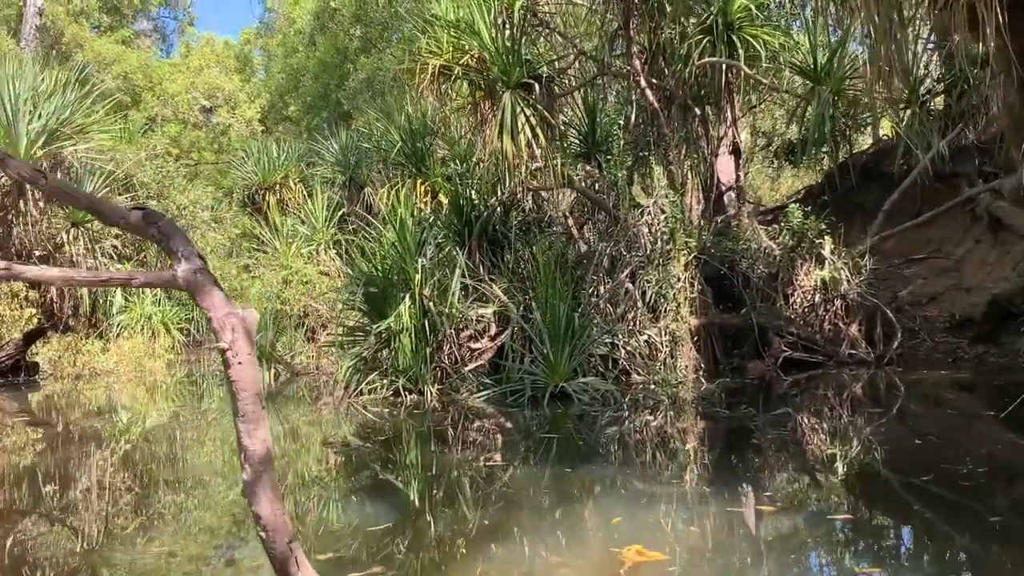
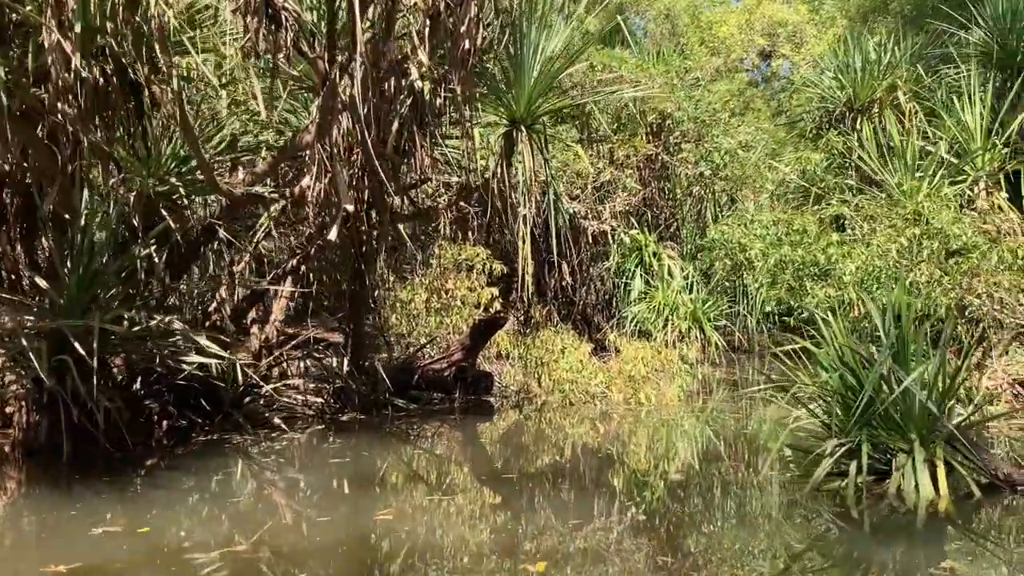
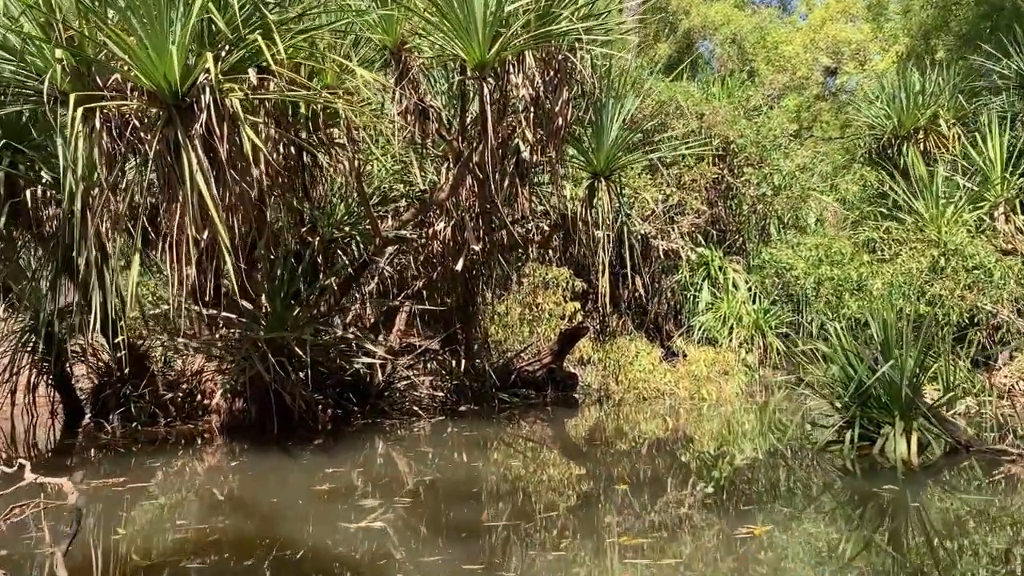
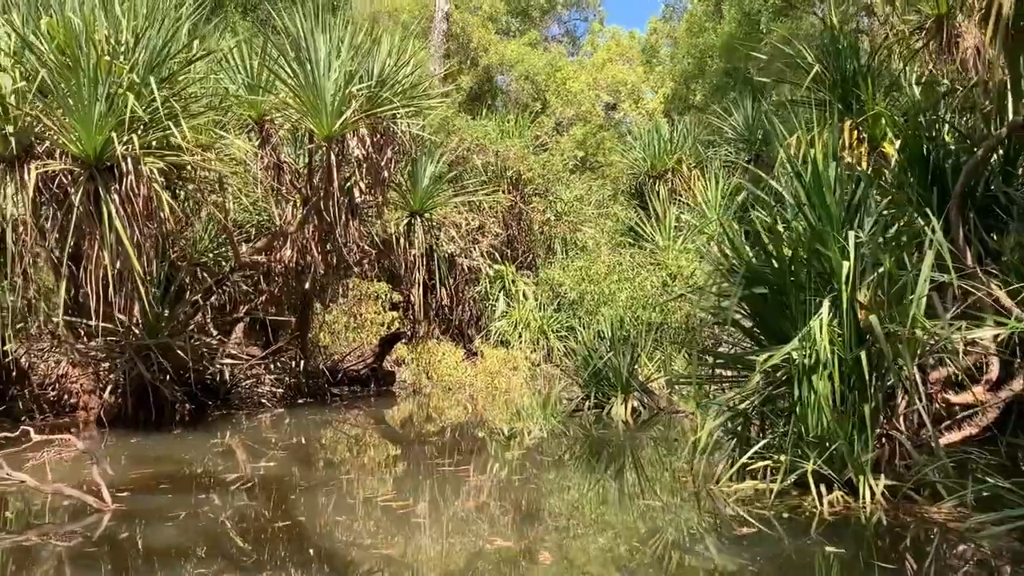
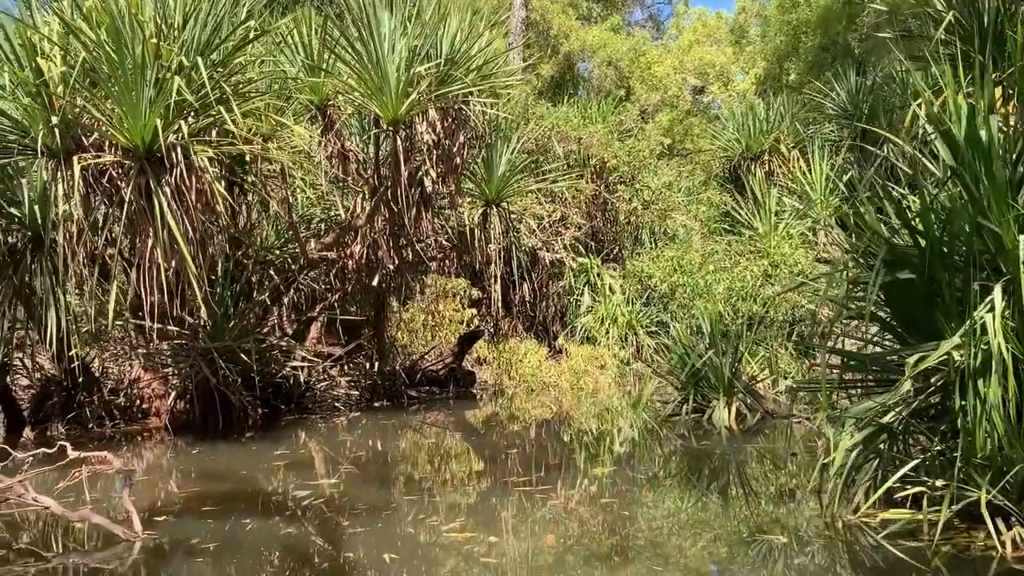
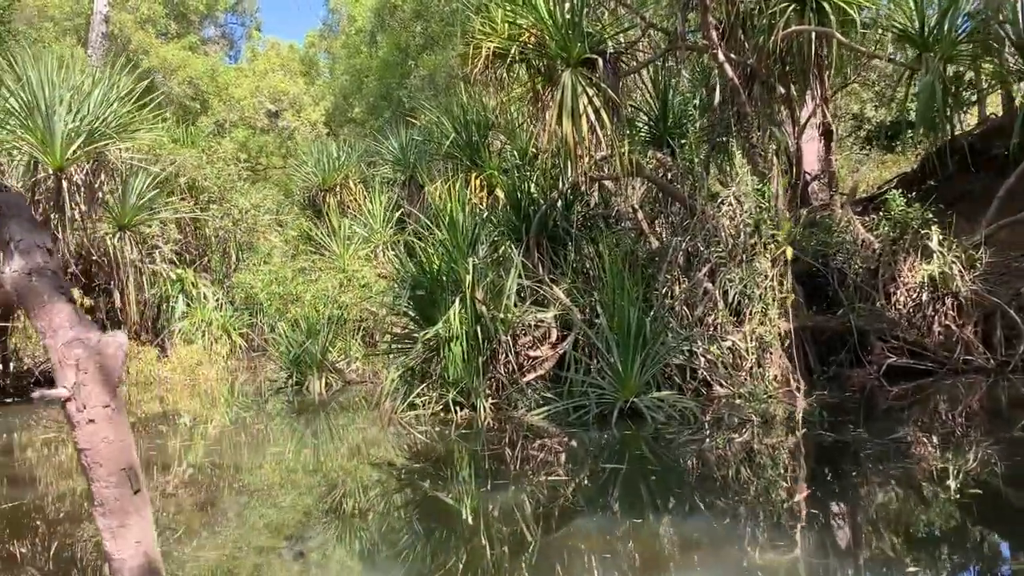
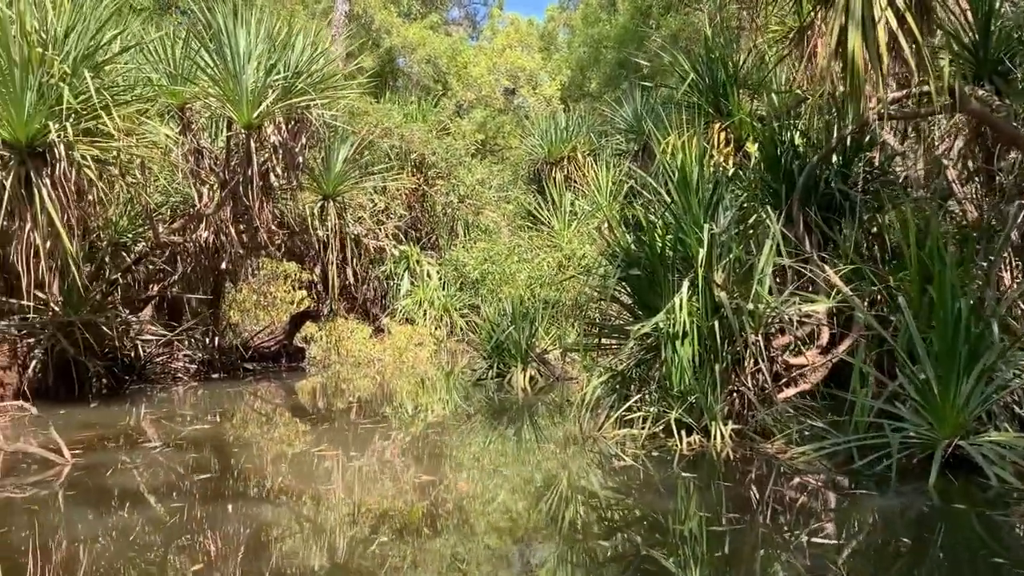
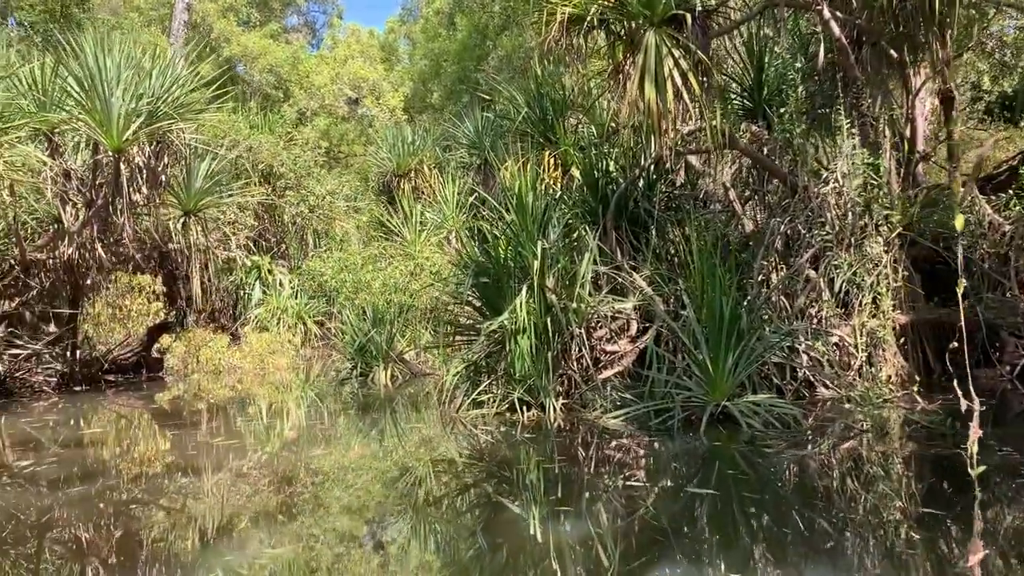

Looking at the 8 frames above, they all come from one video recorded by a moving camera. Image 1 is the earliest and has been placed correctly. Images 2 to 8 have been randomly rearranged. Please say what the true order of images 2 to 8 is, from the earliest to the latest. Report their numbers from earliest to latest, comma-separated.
6, 8, 7, 4, 5, 3, 2
